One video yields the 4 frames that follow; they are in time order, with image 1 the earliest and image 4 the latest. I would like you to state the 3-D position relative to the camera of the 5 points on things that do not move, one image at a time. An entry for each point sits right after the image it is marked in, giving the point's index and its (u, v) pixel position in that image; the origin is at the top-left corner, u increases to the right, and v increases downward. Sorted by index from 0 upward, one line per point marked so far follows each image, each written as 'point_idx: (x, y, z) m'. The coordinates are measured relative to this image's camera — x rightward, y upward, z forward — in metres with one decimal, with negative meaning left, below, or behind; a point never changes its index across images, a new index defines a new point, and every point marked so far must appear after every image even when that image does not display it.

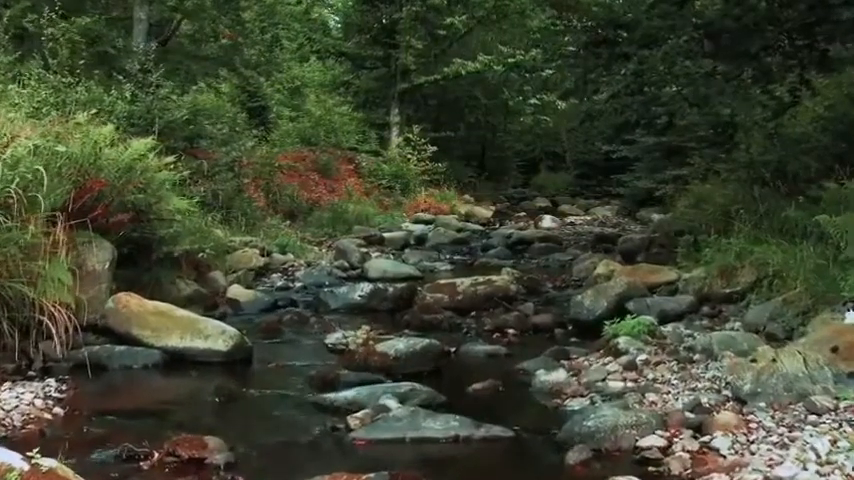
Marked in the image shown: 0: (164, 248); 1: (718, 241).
0: (-2.8, -0.1, +9.6) m
1: (+3.4, 0.0, +10.5) m
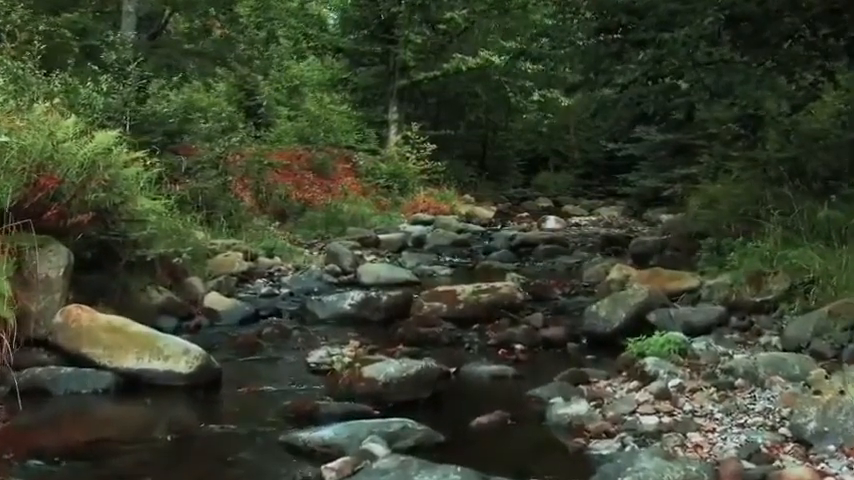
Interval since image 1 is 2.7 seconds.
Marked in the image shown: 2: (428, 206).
0: (-2.8, -0.1, +8.7) m
1: (+3.4, 0.0, +9.5) m
2: (0.0, +0.7, +19.2) m
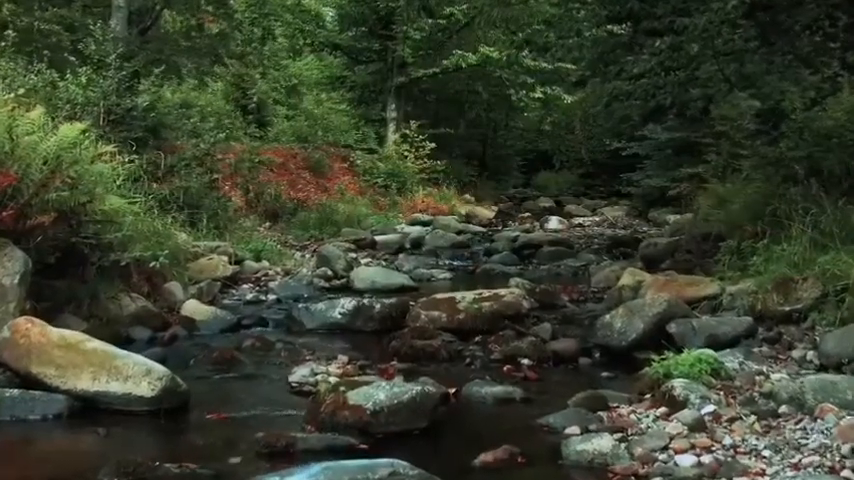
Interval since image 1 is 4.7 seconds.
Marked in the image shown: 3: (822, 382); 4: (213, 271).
0: (-2.8, -0.1, +8.0) m
1: (+3.3, -0.1, +8.8) m
2: (0.0, +0.7, +18.4) m
3: (+2.1, -0.8, +4.9) m
4: (-2.4, -0.3, +9.9) m
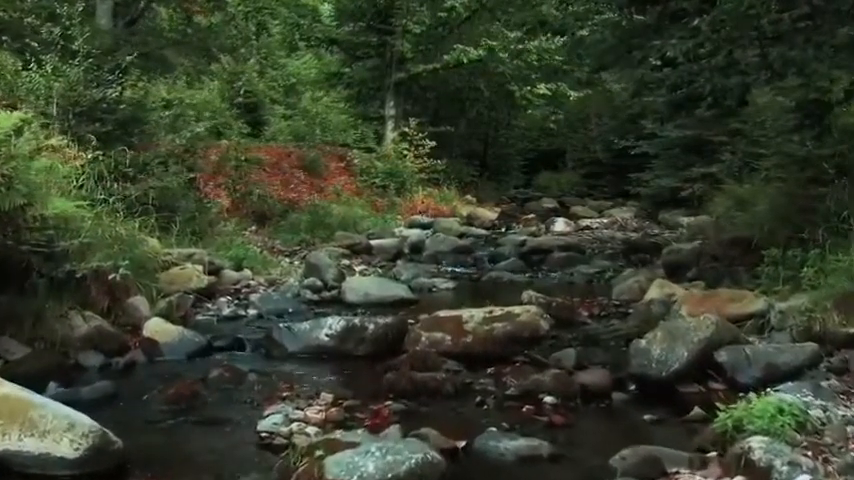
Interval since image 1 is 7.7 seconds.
0: (-2.8, -0.2, +6.8) m
1: (+3.4, -0.2, +7.6) m
2: (0.0, +0.6, +17.3) m
3: (+2.2, -0.8, +3.7) m
4: (-2.4, -0.4, +8.8) m
